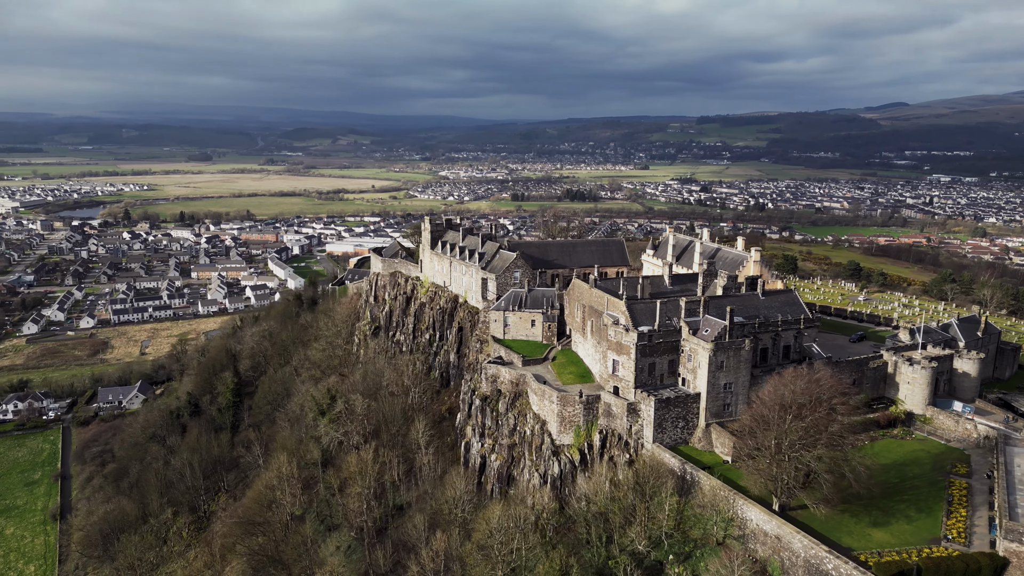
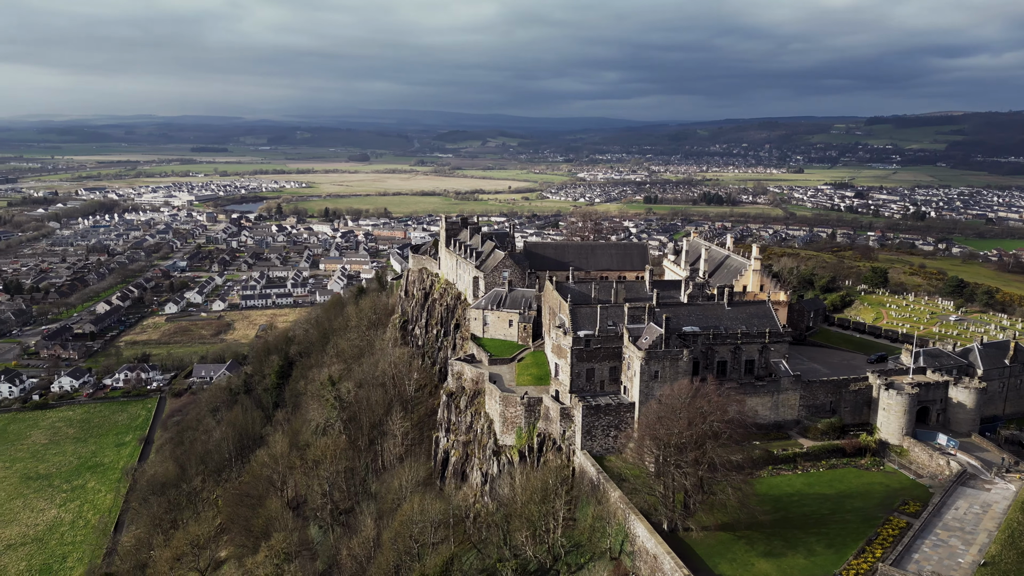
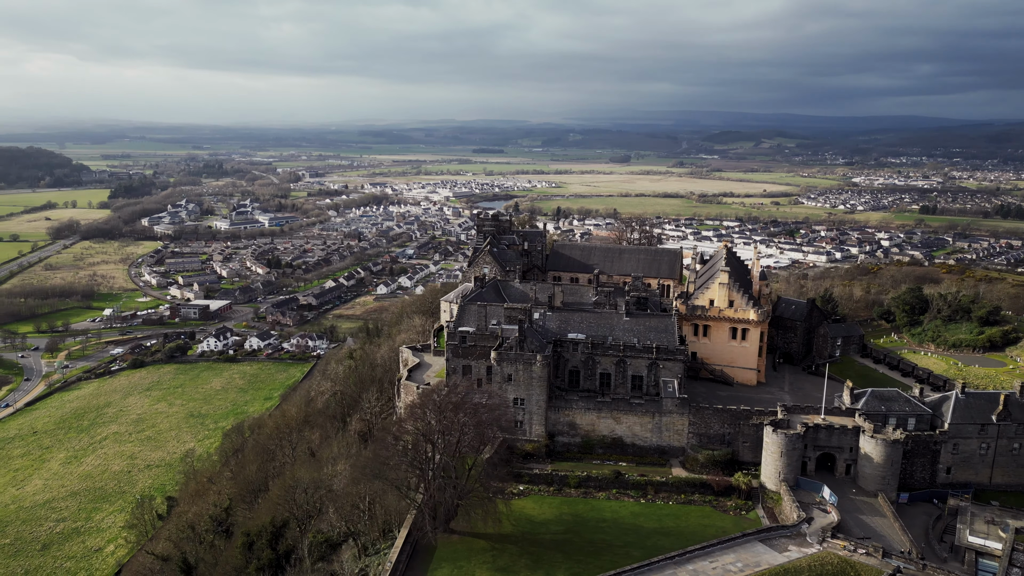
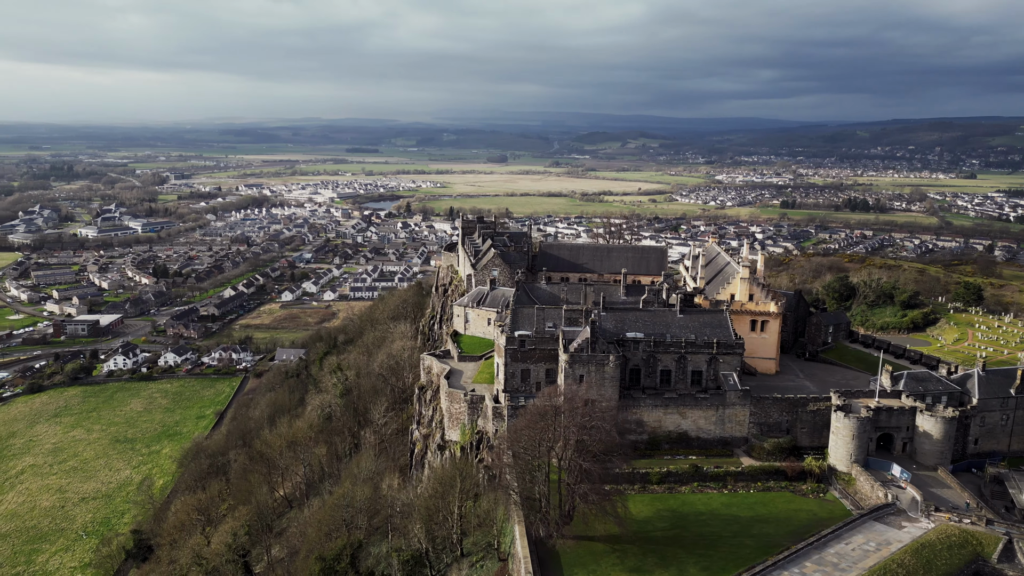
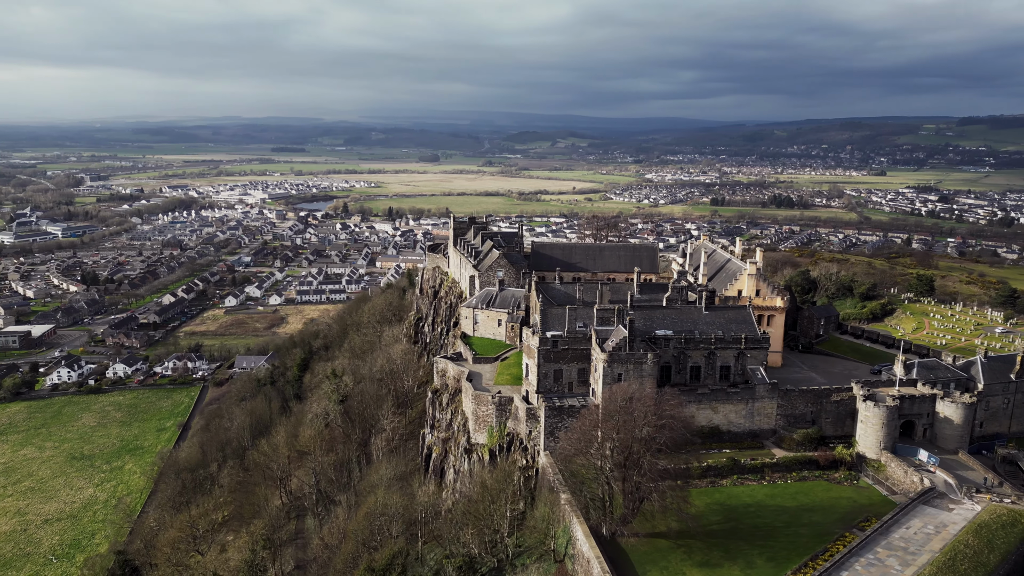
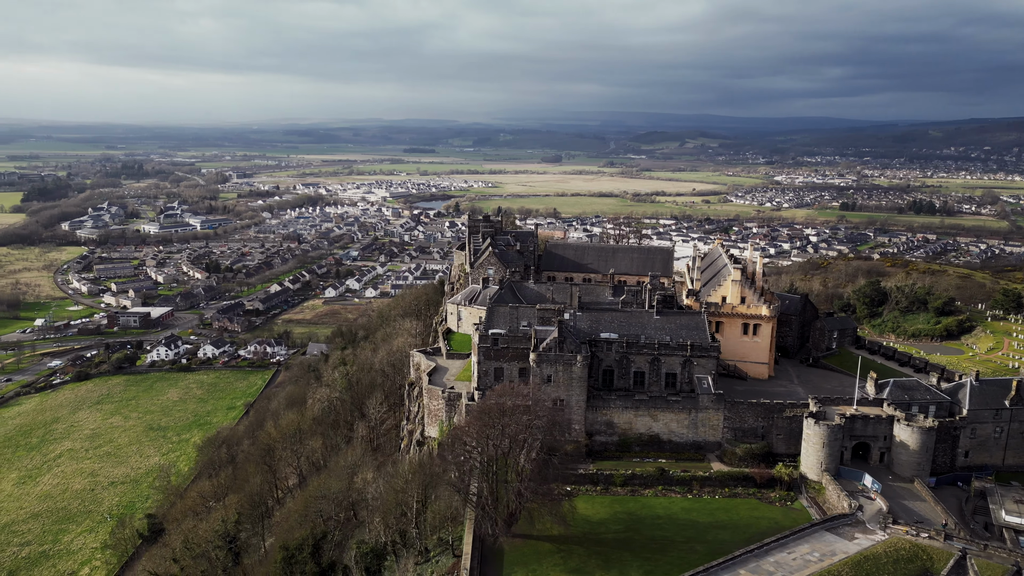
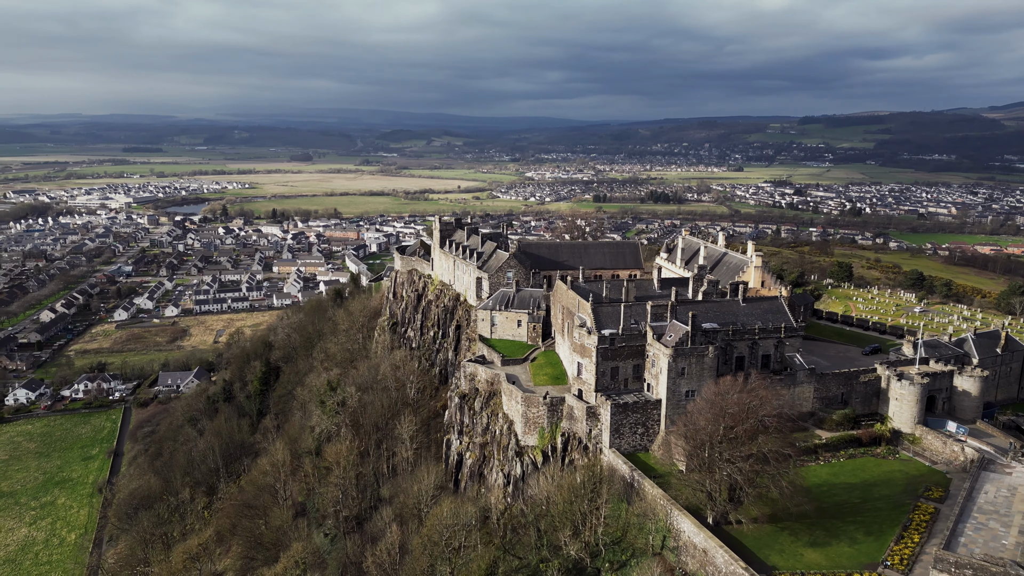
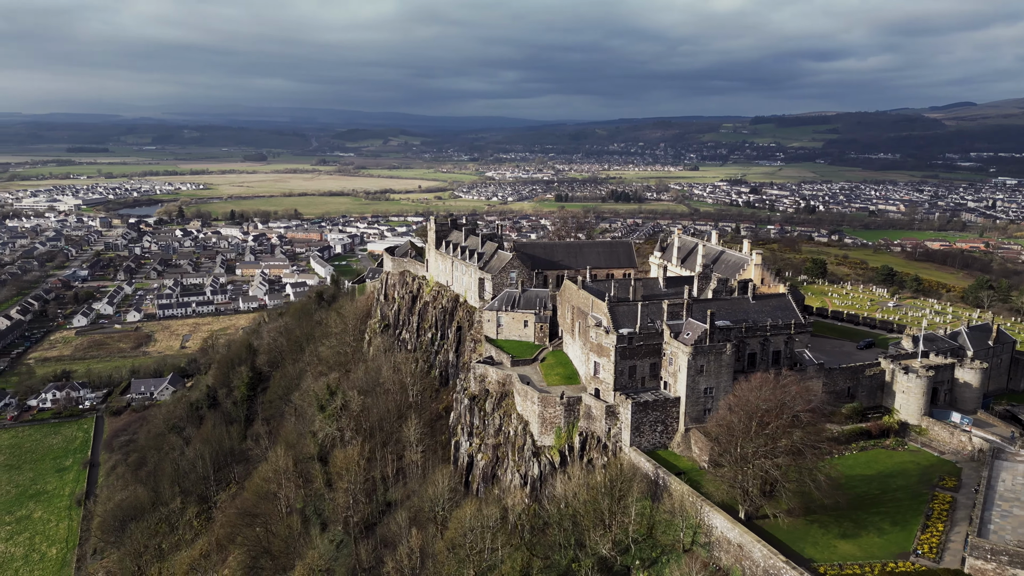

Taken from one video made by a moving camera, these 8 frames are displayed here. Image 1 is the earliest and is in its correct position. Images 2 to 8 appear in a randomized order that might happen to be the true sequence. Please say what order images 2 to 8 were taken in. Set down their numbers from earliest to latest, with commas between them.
8, 7, 2, 5, 4, 6, 3
